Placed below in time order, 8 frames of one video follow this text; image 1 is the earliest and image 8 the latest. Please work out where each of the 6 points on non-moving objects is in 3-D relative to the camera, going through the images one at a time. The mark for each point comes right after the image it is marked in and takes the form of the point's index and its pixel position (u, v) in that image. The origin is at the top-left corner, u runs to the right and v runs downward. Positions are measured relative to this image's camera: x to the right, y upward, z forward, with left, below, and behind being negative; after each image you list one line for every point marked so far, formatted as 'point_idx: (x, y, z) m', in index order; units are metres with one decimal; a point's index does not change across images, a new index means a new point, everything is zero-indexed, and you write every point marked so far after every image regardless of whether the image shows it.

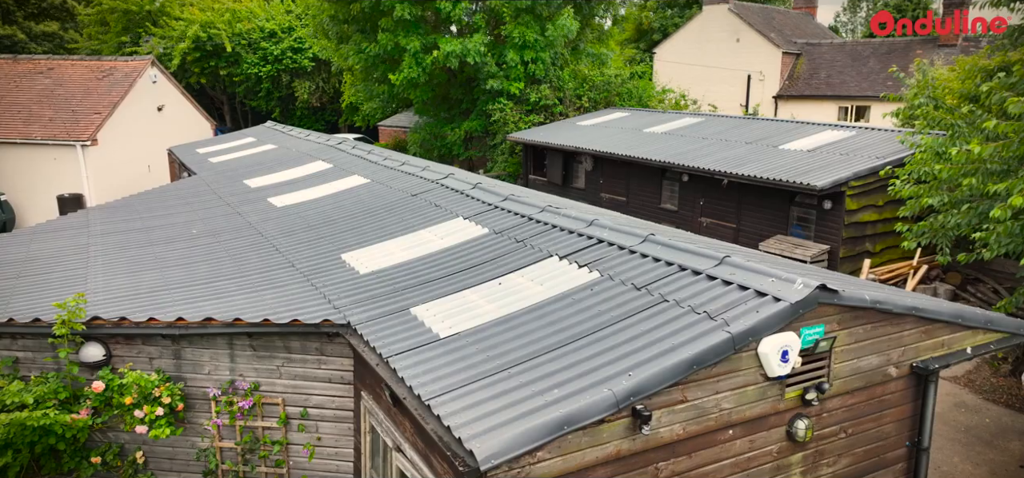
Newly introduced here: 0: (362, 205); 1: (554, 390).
0: (-1.8, +0.4, +10.3) m
1: (+0.2, -0.9, +4.9) m
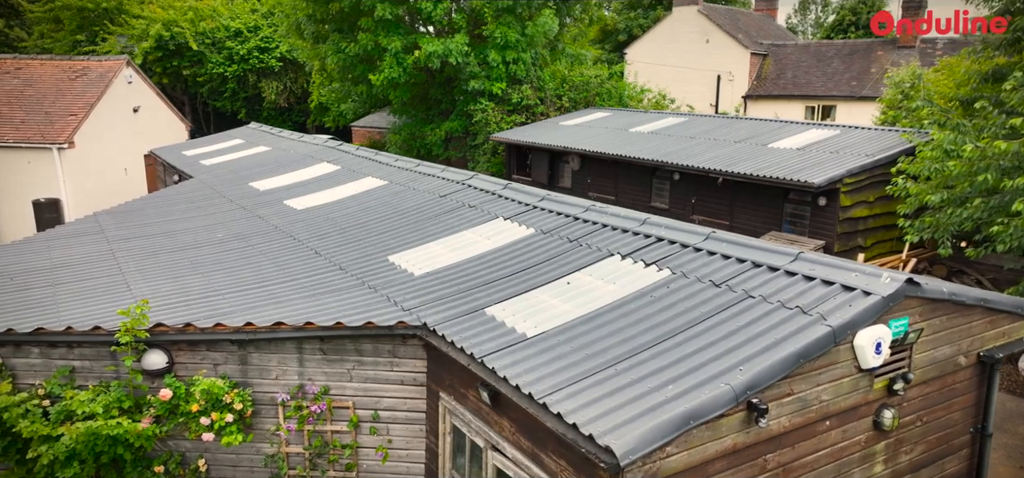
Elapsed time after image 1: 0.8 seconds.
0: (-1.5, +0.4, +10.3) m
1: (+0.9, -0.9, +5.0) m
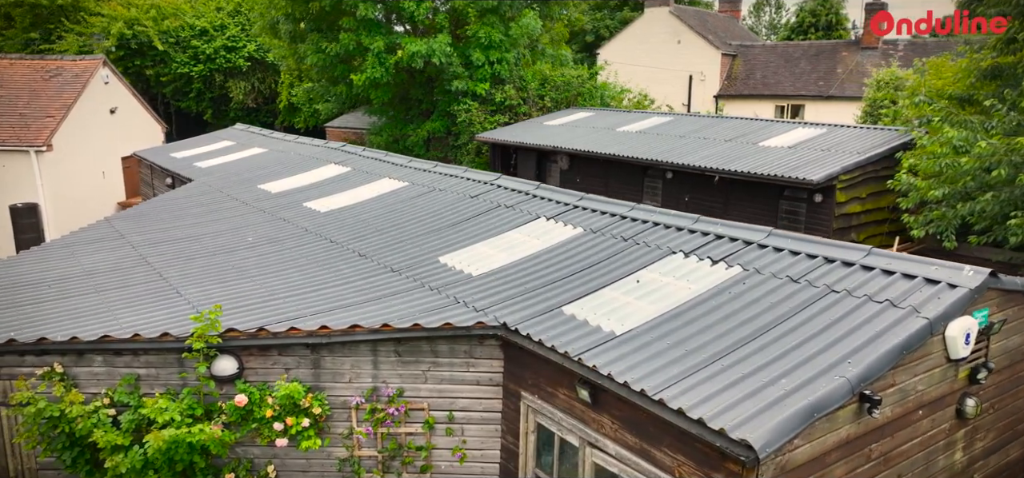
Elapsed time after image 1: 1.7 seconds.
0: (-1.1, +0.4, +10.2) m
1: (+1.6, -0.8, +5.1) m
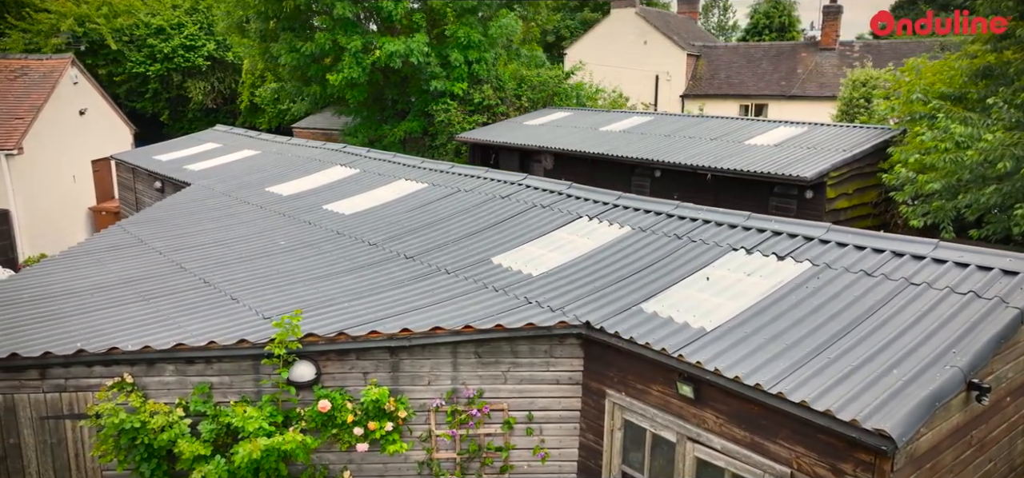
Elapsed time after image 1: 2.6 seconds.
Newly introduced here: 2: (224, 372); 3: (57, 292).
0: (-0.8, +0.4, +10.2) m
1: (+2.4, -0.8, +5.3) m
2: (-2.2, -1.0, +6.6) m
3: (-4.3, -0.5, +8.0) m
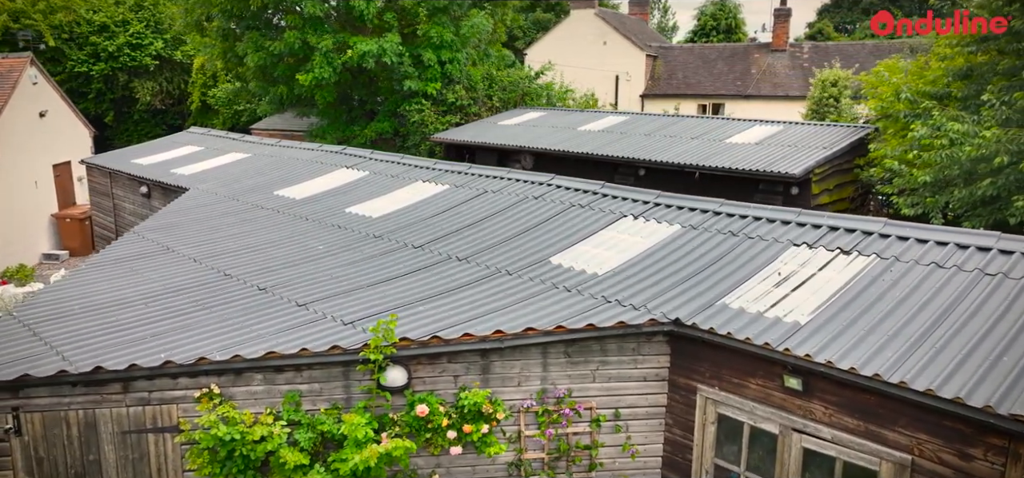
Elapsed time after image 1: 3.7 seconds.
0: (-0.4, +0.4, +10.2) m
1: (+3.2, -0.8, +5.5) m
2: (-1.5, -1.1, +6.5) m
3: (-3.7, -0.6, +7.7) m
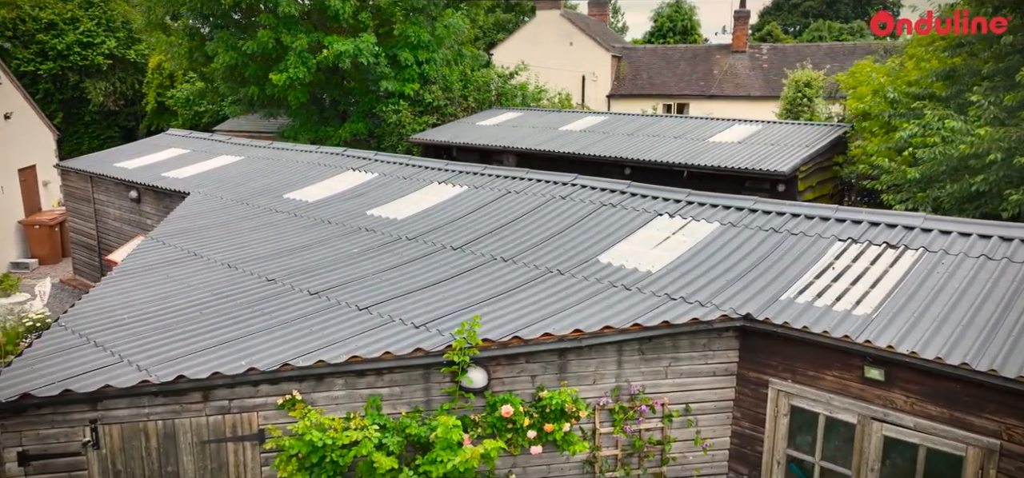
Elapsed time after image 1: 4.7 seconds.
0: (0.0, +0.4, +10.2) m
1: (+3.9, -0.7, +5.8) m
2: (-0.9, -1.1, +6.5) m
3: (-3.1, -0.6, +7.5) m
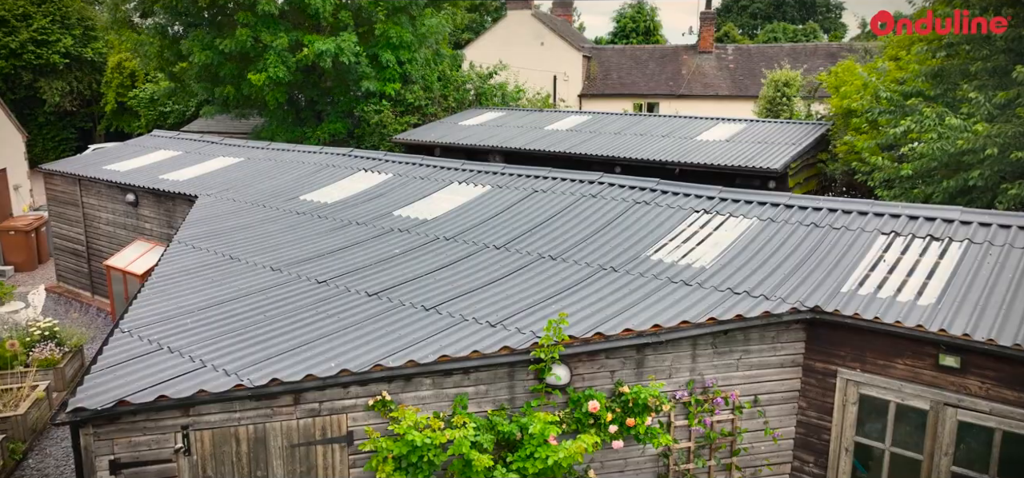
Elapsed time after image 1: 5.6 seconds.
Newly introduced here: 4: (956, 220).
0: (+0.4, +0.4, +10.3) m
1: (+4.5, -0.7, +6.2) m
2: (-0.2, -1.1, +6.5) m
3: (-2.6, -0.6, +7.4) m
4: (+4.3, +0.2, +8.3) m
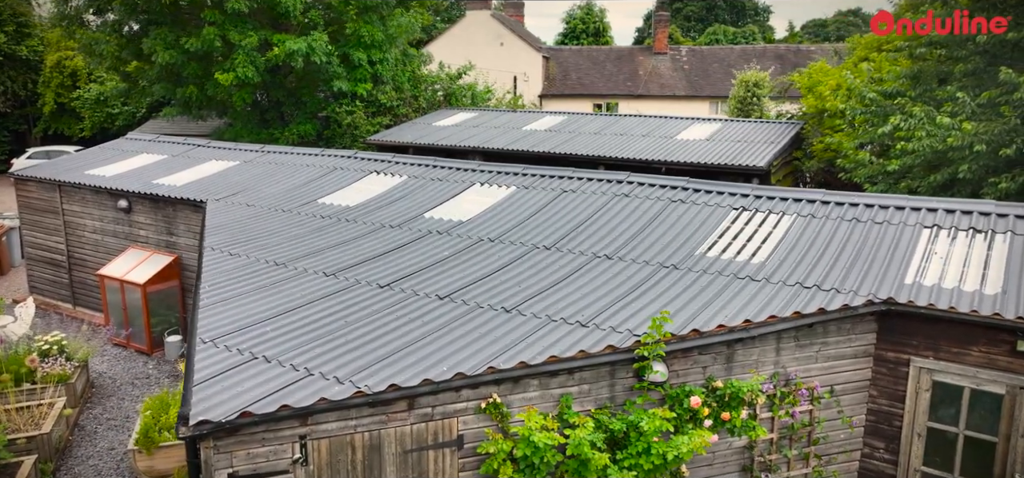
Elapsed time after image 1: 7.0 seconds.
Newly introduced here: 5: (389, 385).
0: (+0.8, +0.4, +10.3) m
1: (+5.3, -0.6, +6.6) m
2: (+0.5, -1.1, +6.5) m
3: (-1.8, -0.7, +7.2) m
4: (+4.9, +0.3, +8.7) m
5: (-0.8, -1.0, +5.8) m
